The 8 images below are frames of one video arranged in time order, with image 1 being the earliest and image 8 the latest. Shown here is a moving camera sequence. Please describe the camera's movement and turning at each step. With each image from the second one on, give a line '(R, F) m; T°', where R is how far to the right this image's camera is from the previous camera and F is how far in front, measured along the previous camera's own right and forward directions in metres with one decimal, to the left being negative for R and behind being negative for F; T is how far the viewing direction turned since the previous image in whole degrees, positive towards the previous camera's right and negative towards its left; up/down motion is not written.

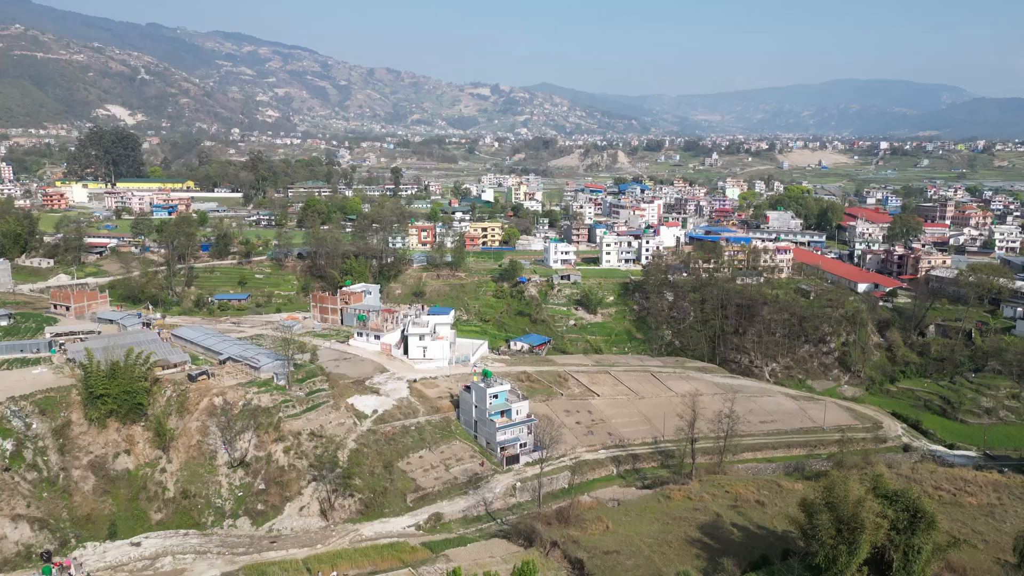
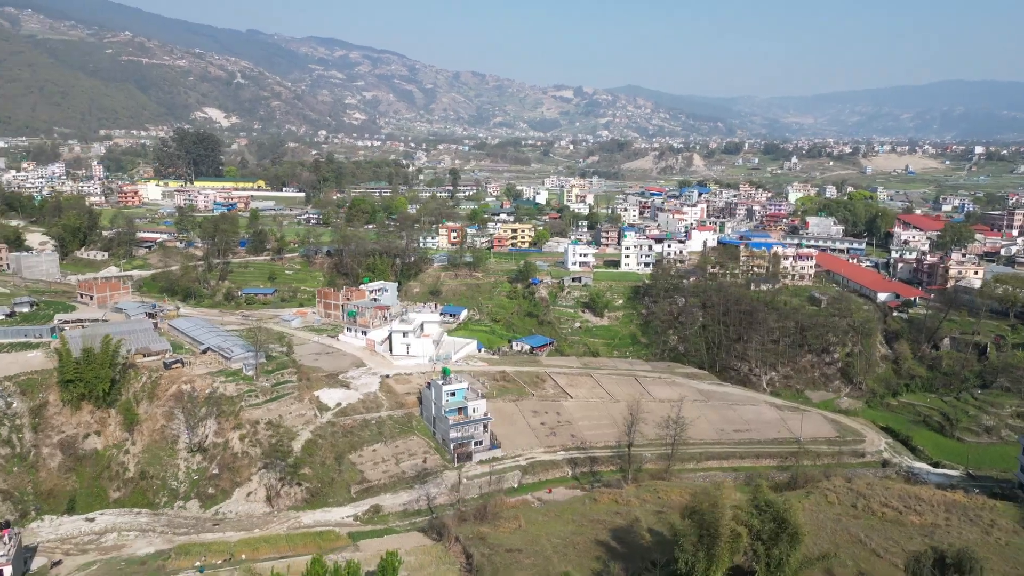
(+2.5, 0.0) m; -6°
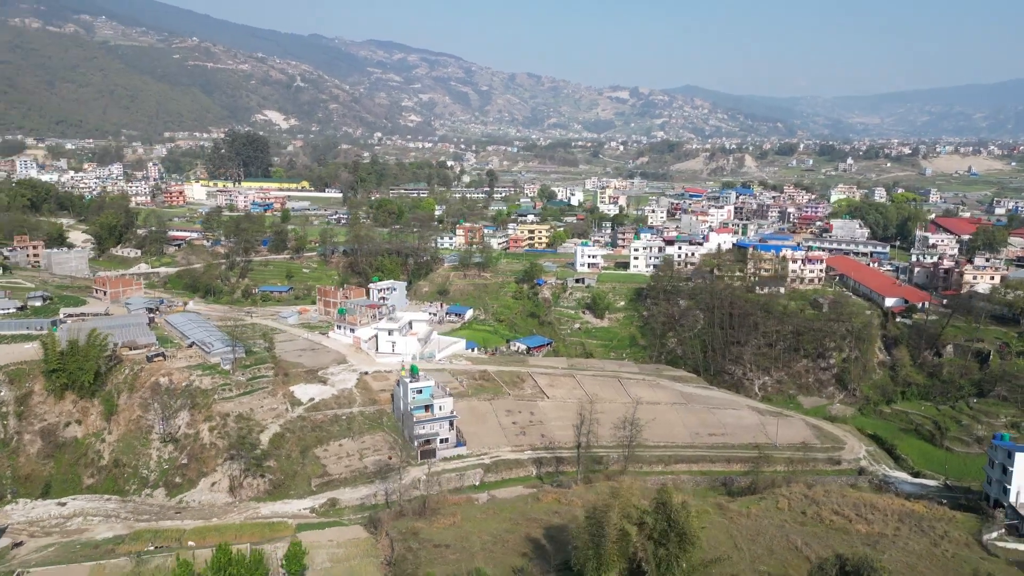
(+1.8, -0.1) m; -4°
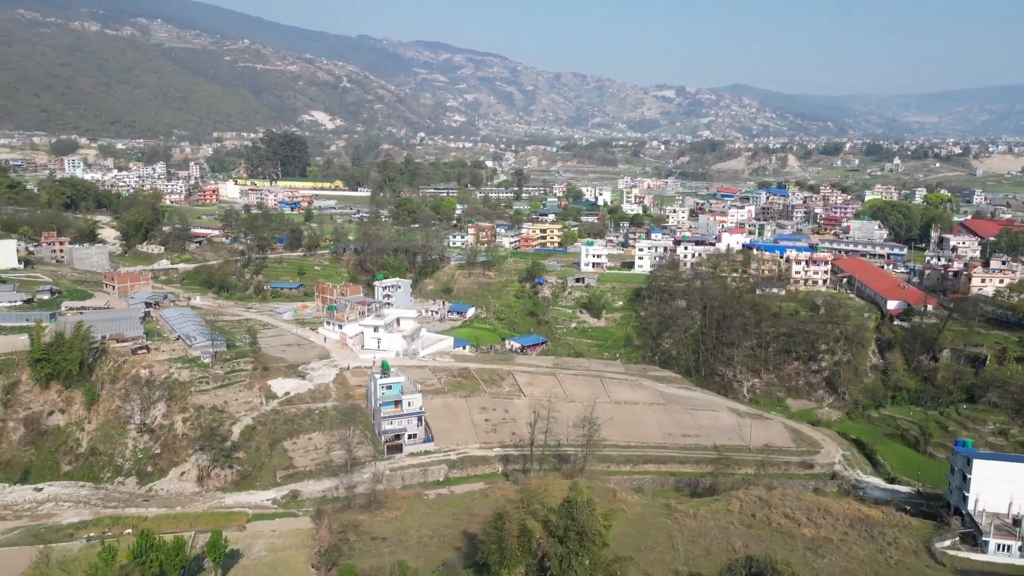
(+1.6, 0.0) m; -3°
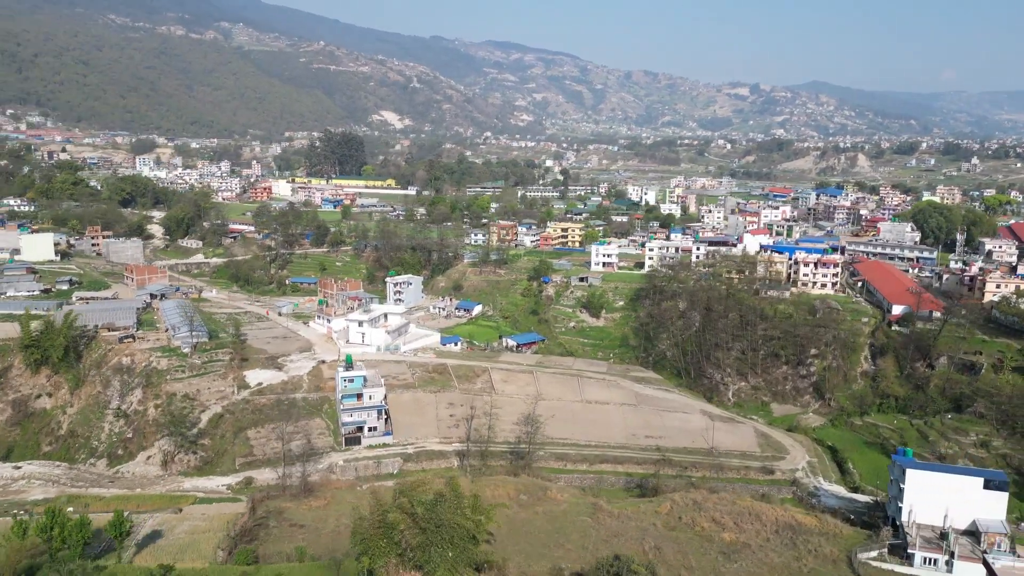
(+2.3, 0.0) m; -5°
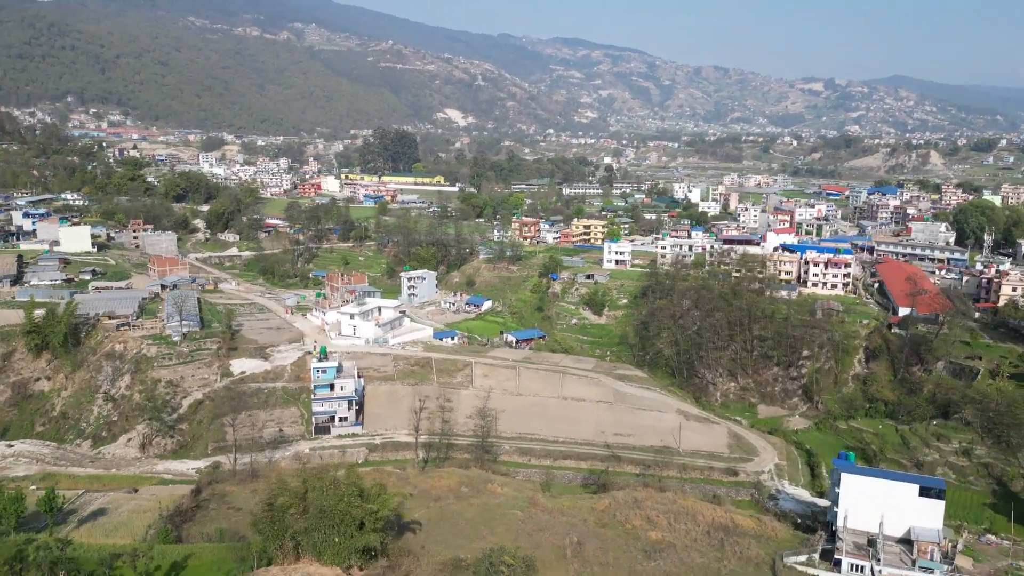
(+2.1, 0.0) m; -5°
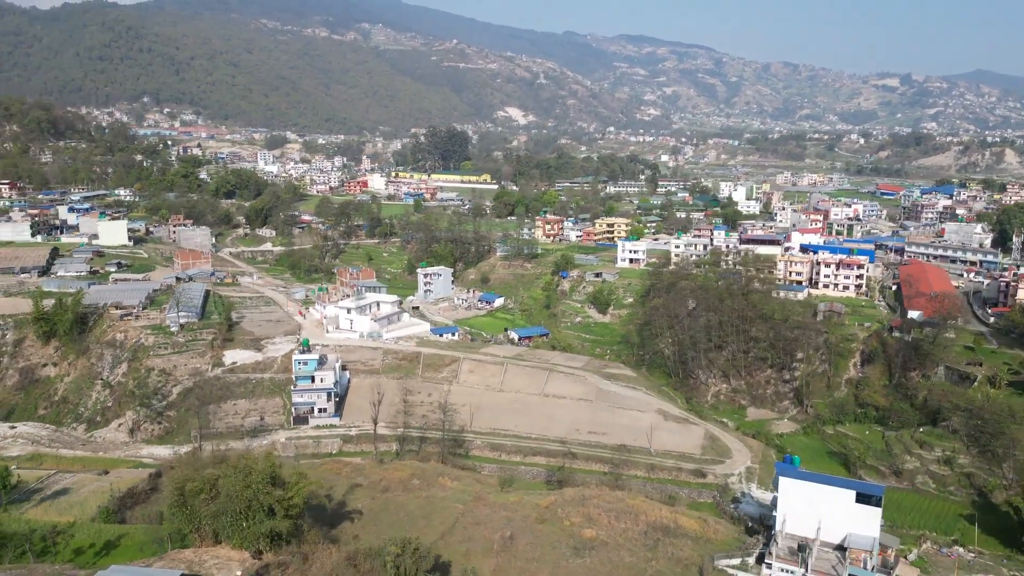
(+1.9, 0.0) m; -4°
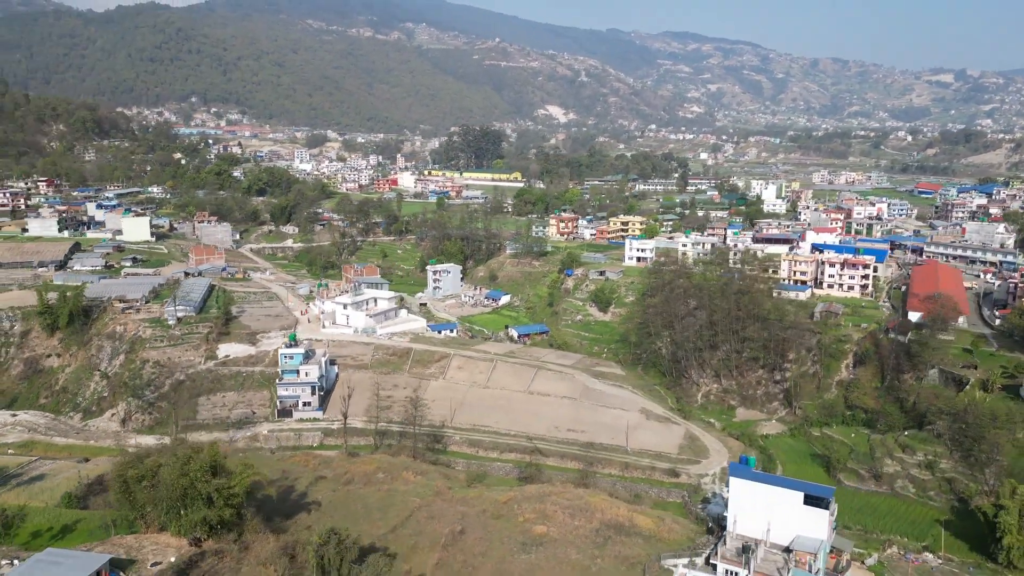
(+1.4, 0.0) m; -3°
